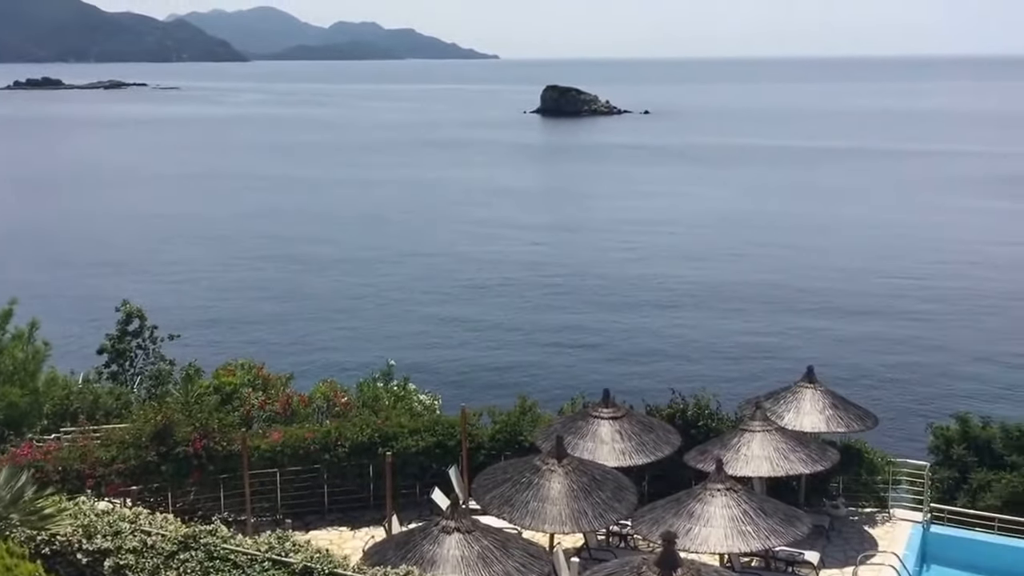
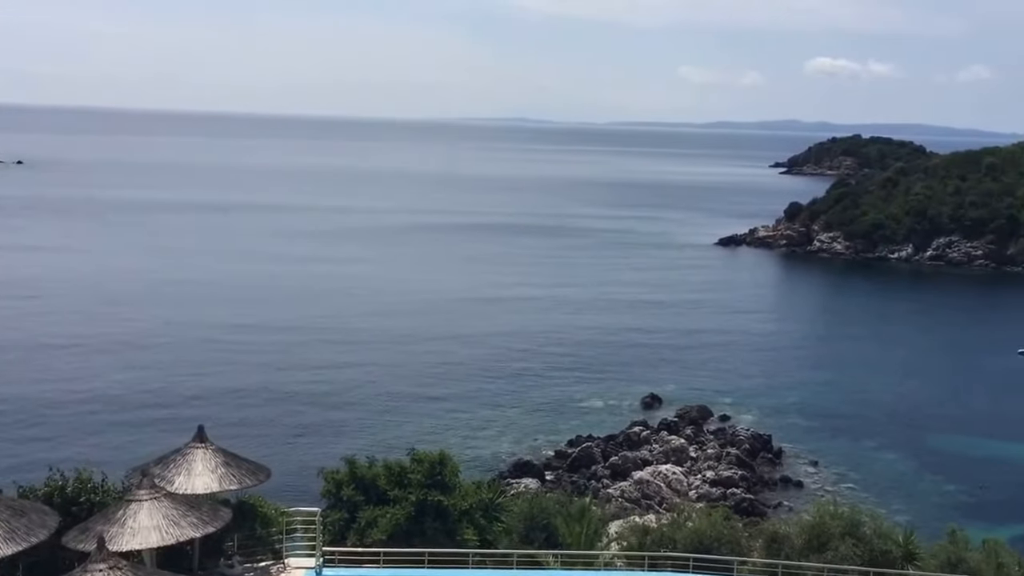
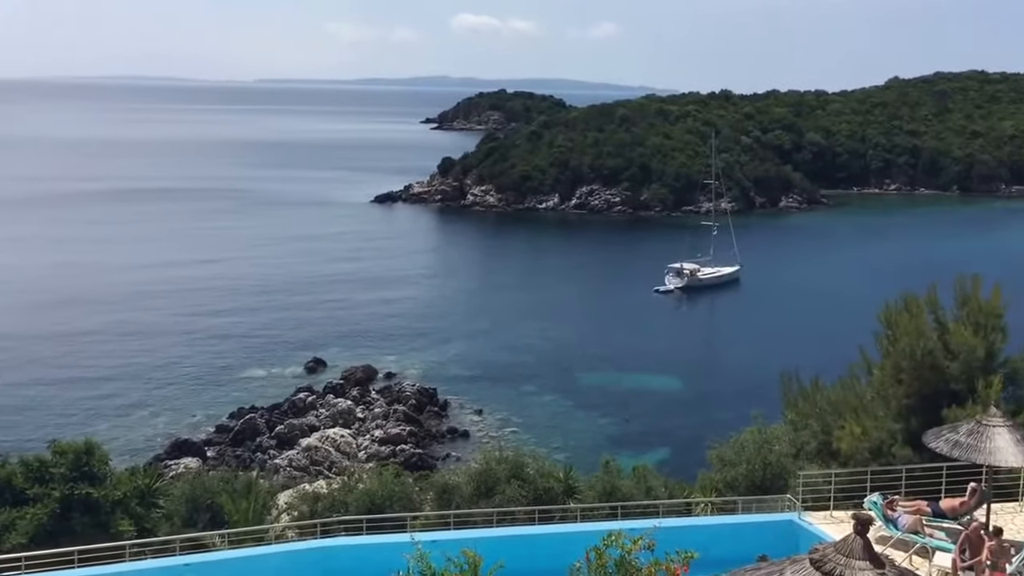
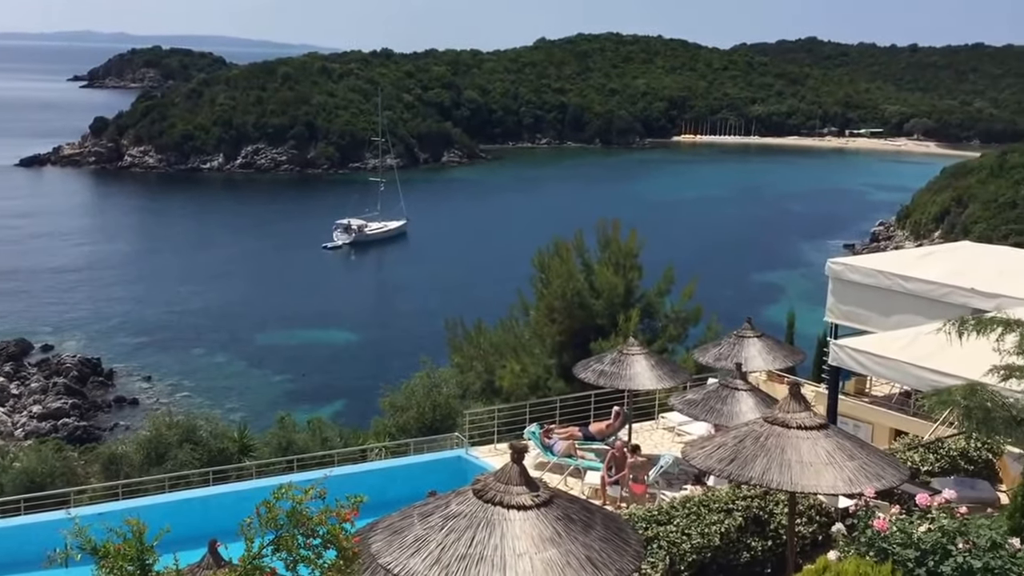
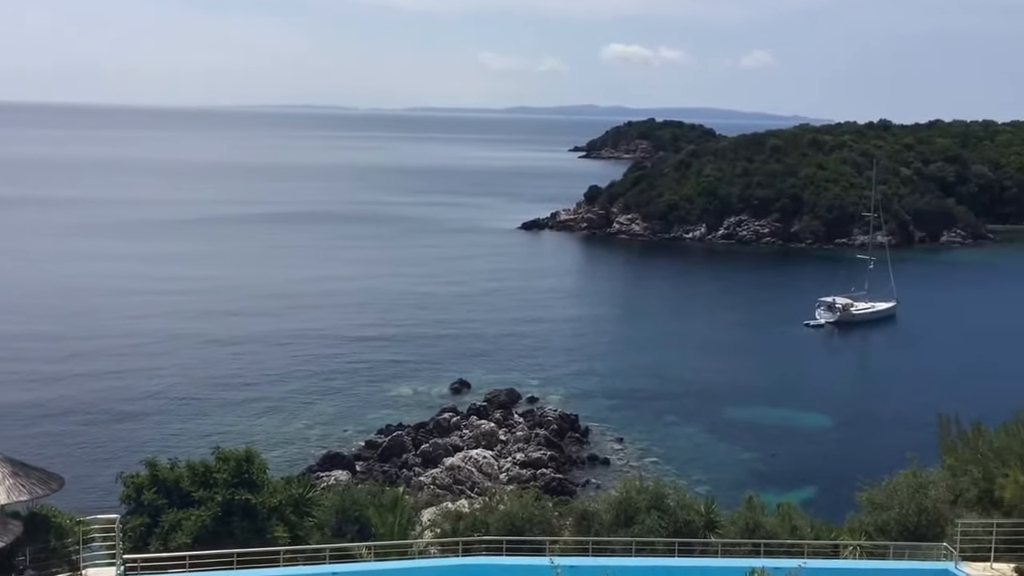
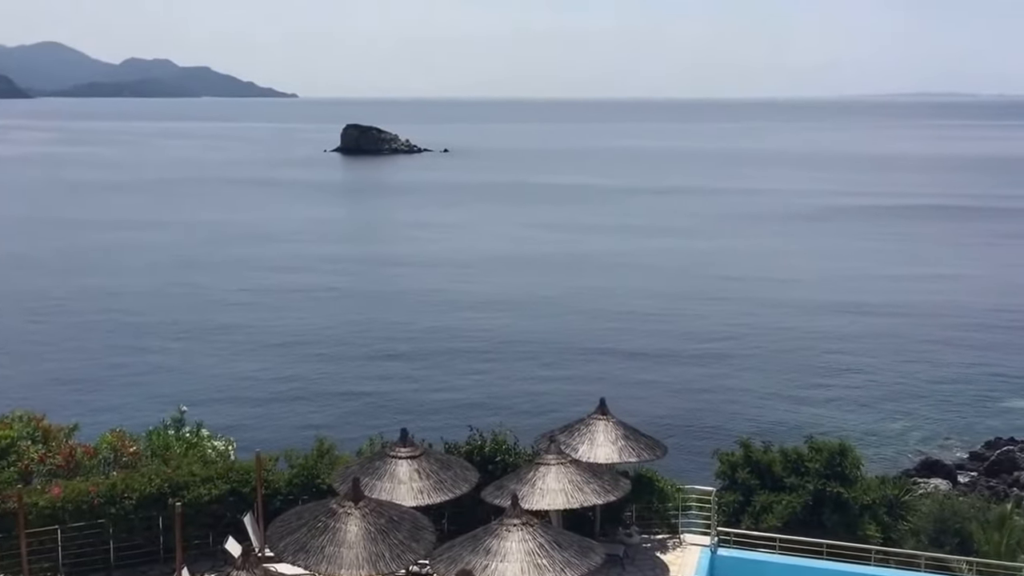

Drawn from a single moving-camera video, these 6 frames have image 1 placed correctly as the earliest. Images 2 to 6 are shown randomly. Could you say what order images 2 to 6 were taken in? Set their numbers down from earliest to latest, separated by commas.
6, 2, 5, 3, 4
